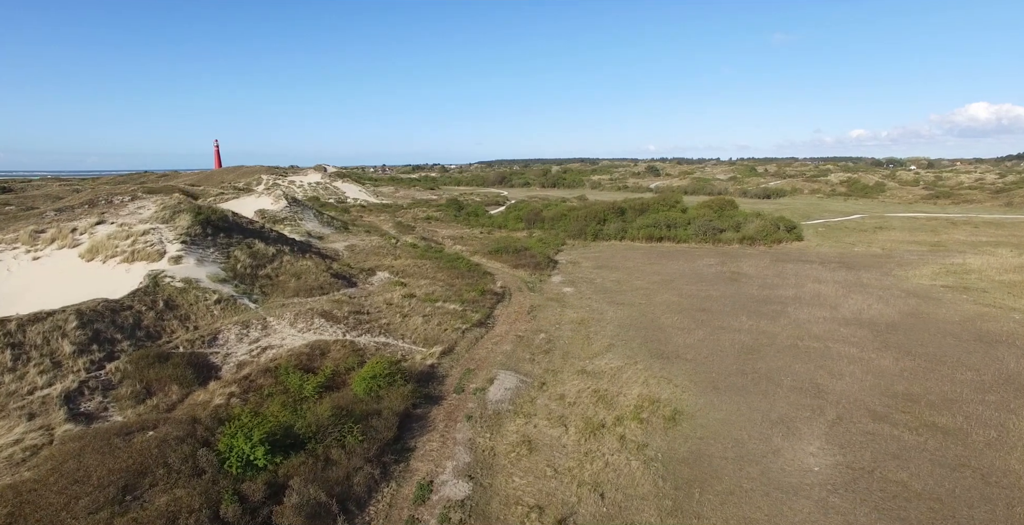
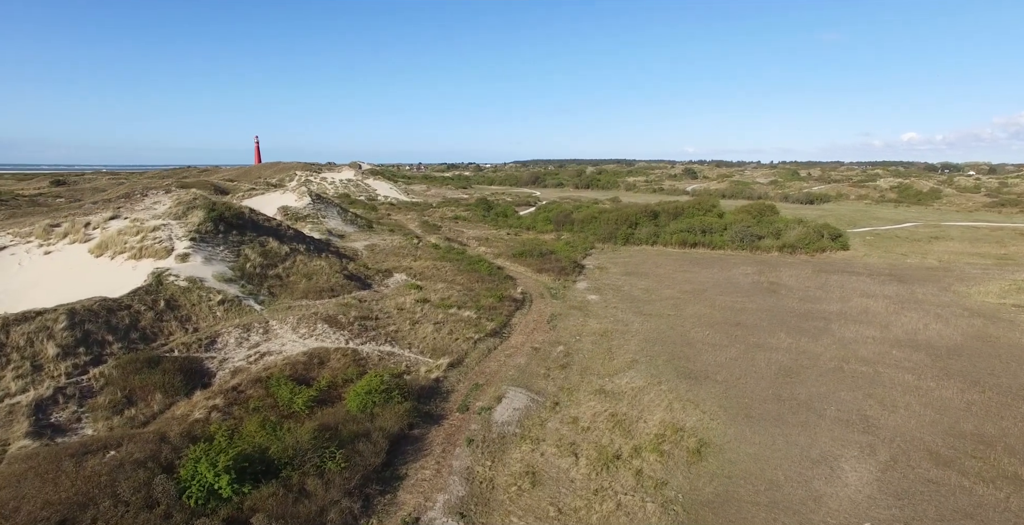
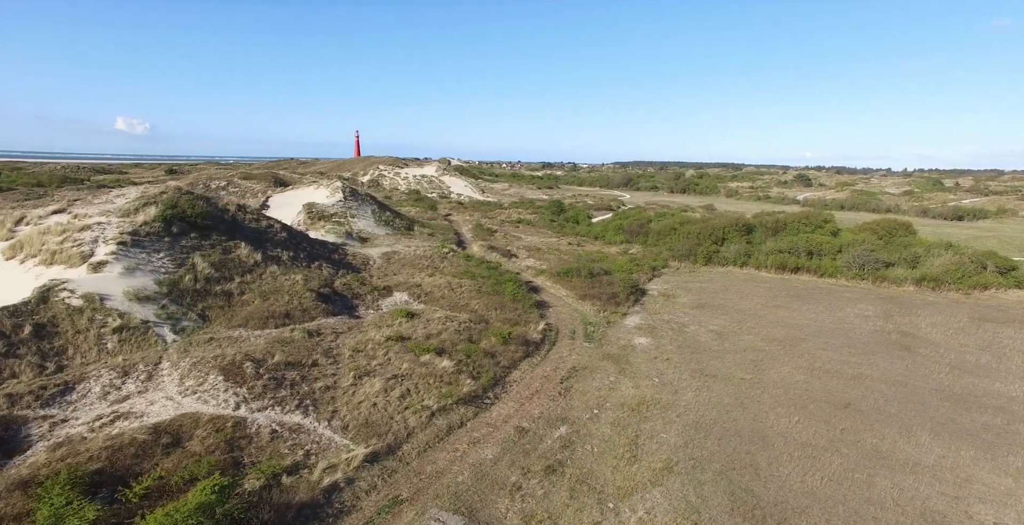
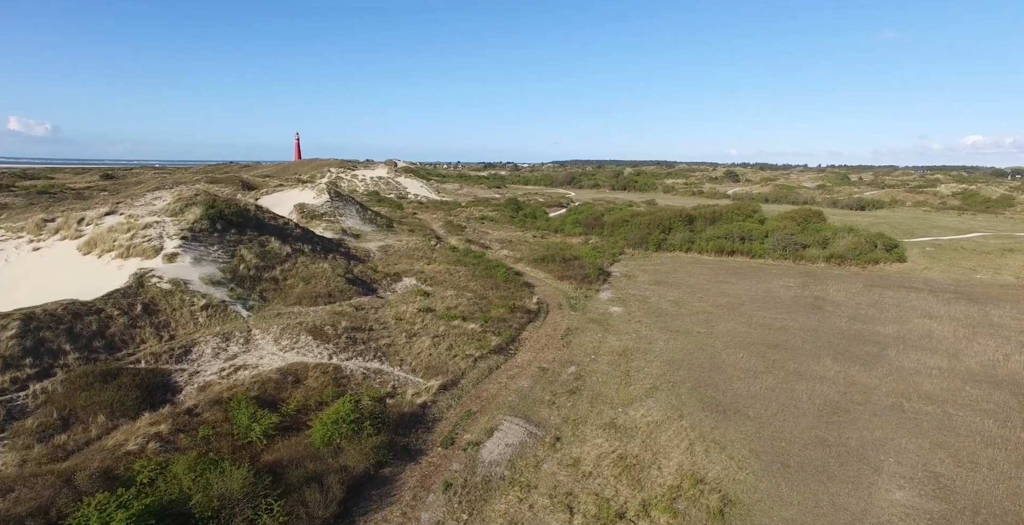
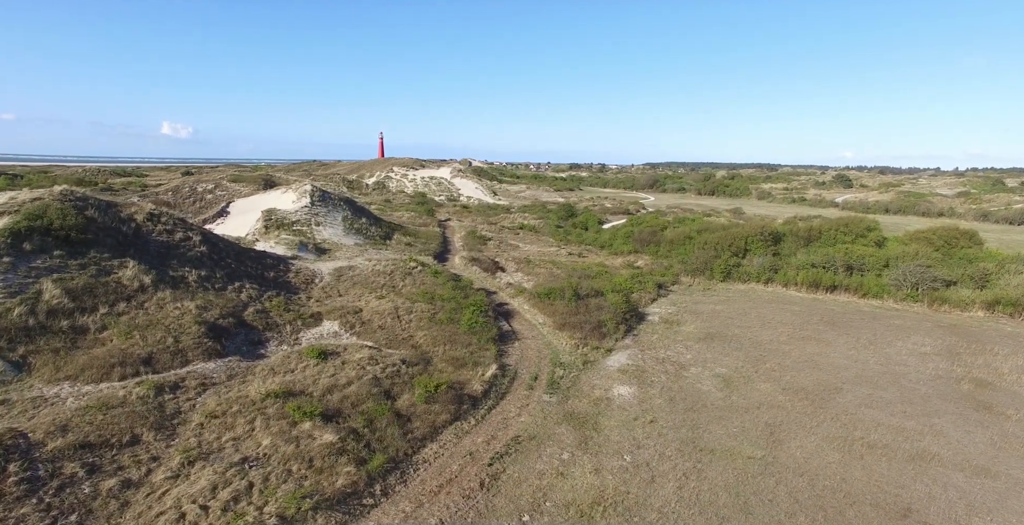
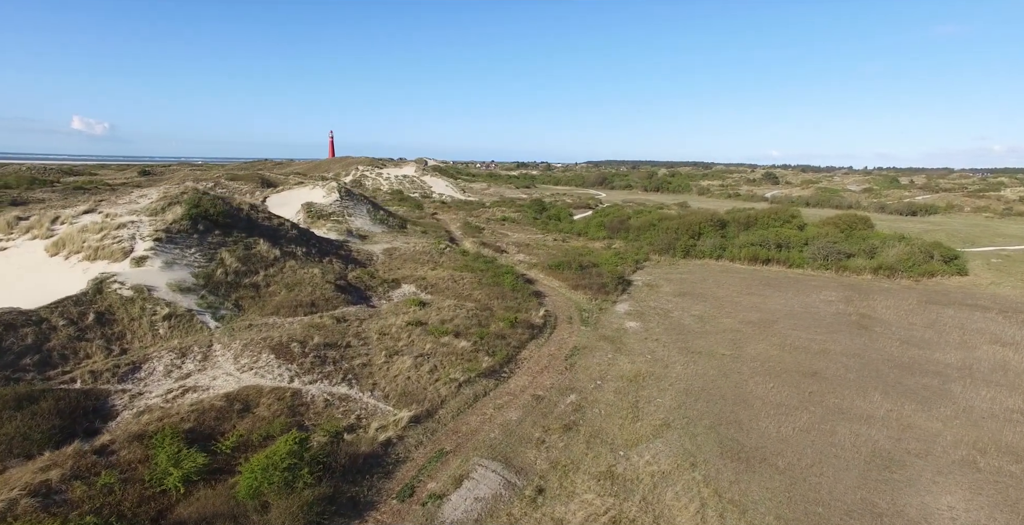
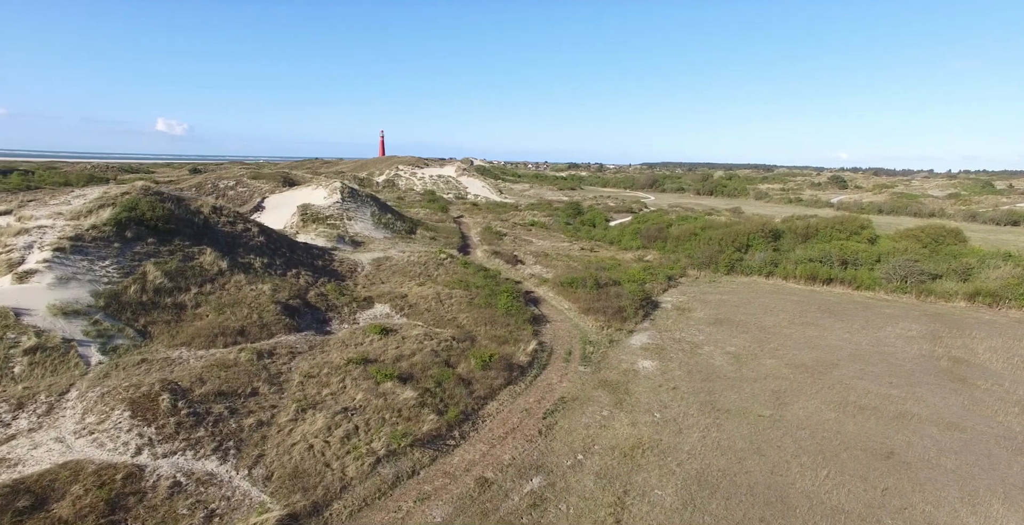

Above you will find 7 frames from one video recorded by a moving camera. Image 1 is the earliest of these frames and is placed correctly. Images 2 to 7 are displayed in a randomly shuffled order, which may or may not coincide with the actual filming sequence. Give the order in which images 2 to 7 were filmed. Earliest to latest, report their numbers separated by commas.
2, 4, 6, 3, 7, 5
